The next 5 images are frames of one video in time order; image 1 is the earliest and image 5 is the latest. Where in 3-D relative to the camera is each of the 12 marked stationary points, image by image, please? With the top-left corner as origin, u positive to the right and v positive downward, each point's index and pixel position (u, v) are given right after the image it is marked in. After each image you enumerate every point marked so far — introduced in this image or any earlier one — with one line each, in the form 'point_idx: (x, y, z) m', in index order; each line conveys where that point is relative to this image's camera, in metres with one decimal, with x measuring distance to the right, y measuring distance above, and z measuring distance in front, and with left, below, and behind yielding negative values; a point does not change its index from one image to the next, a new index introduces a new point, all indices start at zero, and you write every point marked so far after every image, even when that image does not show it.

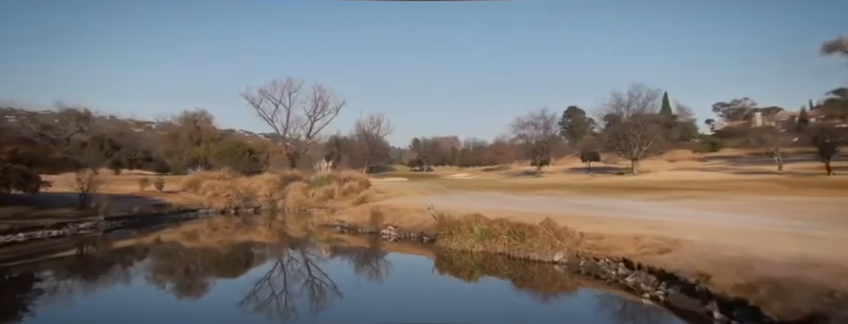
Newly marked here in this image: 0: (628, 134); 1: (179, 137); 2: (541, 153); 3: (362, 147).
0: (+5.3, +0.7, +12.9) m
1: (-8.5, +0.9, +16.9) m
2: (+3.5, +0.2, +15.0) m
3: (-2.1, +0.4, +16.8) m
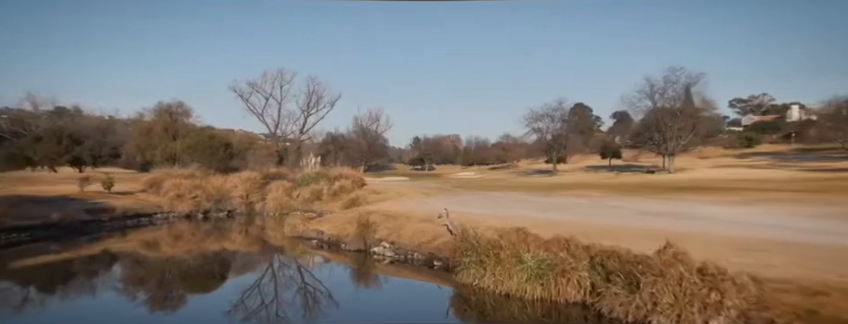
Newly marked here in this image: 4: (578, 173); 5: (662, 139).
0: (+5.4, +0.8, +11.1) m
1: (-8.4, +1.0, +15.1) m
2: (+3.6, +0.3, +13.2) m
3: (-2.0, +0.5, +15.0) m
4: (+4.4, -0.3, +14.0) m
5: (+5.4, +0.5, +11.2) m
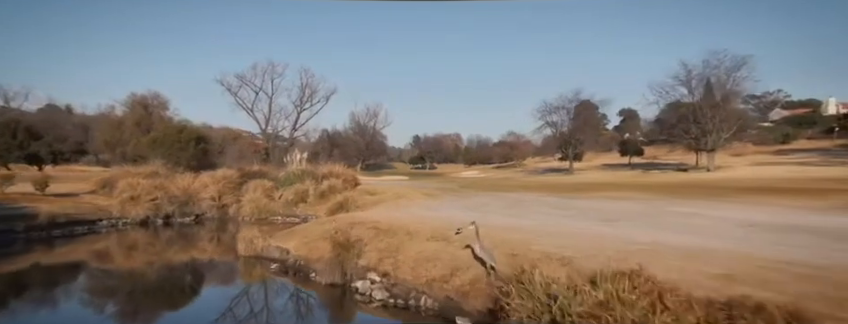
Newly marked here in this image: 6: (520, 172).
0: (+5.4, +0.9, +9.6) m
1: (-8.3, +1.0, +13.5) m
2: (+3.7, +0.4, +11.7) m
3: (-1.9, +0.6, +13.4) m
4: (+4.5, -0.2, +12.4) m
5: (+5.5, +0.6, +9.7) m
6: (+2.5, -0.2, +12.5) m
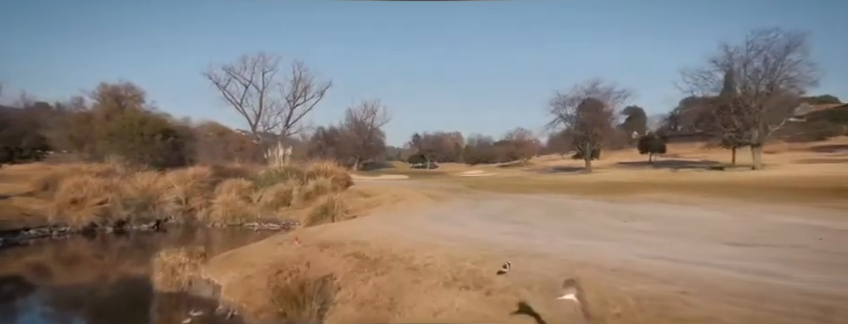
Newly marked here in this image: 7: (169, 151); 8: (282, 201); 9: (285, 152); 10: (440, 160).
0: (+5.5, +1.0, +8.2) m
1: (-8.3, +1.1, +12.2) m
2: (+3.7, +0.5, +10.3) m
3: (-1.9, +0.6, +12.1) m
4: (+4.5, -0.2, +11.1) m
5: (+5.5, +0.6, +8.3) m
6: (+2.5, -0.1, +11.2) m
7: (-6.3, +0.2, +12.7) m
8: (-3.2, -0.9, +11.5) m
9: (-3.4, +0.2, +12.3) m
10: (+0.5, +0.1, +11.4) m
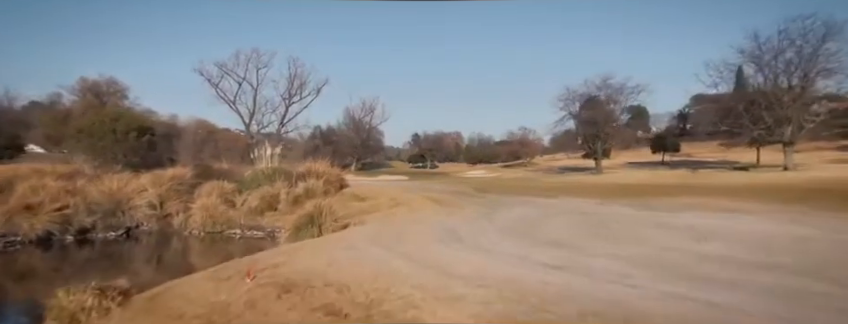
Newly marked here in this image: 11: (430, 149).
0: (+5.5, +1.0, +7.5) m
1: (-8.3, +1.1, +11.4) m
2: (+3.7, +0.5, +9.6) m
3: (-1.9, +0.6, +11.3) m
4: (+4.5, -0.2, +10.4) m
5: (+5.6, +0.6, +7.6) m
6: (+2.5, -0.1, +10.4) m
7: (-6.3, +0.2, +11.9) m
8: (-3.2, -0.9, +10.7) m
9: (-3.3, +0.2, +11.5) m
10: (+0.5, +0.1, +10.7) m
11: (+0.2, +0.4, +10.7) m
